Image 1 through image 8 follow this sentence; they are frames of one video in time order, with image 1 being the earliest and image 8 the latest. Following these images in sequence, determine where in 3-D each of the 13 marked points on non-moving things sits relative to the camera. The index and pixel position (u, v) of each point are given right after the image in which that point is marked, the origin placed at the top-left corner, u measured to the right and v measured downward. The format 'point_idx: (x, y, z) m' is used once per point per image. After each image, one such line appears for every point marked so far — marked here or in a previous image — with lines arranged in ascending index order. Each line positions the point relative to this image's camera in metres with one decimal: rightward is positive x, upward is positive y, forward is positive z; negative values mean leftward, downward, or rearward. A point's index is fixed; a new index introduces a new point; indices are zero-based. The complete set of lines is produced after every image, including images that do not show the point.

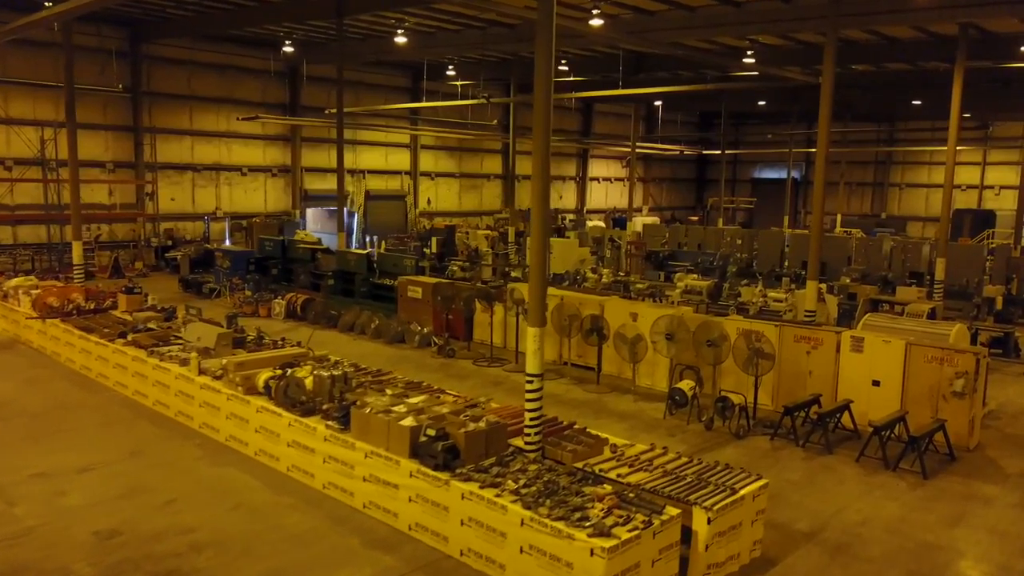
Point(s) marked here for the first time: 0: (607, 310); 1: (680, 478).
0: (+0.9, -0.2, +8.4) m
1: (+0.8, -1.0, +4.5) m
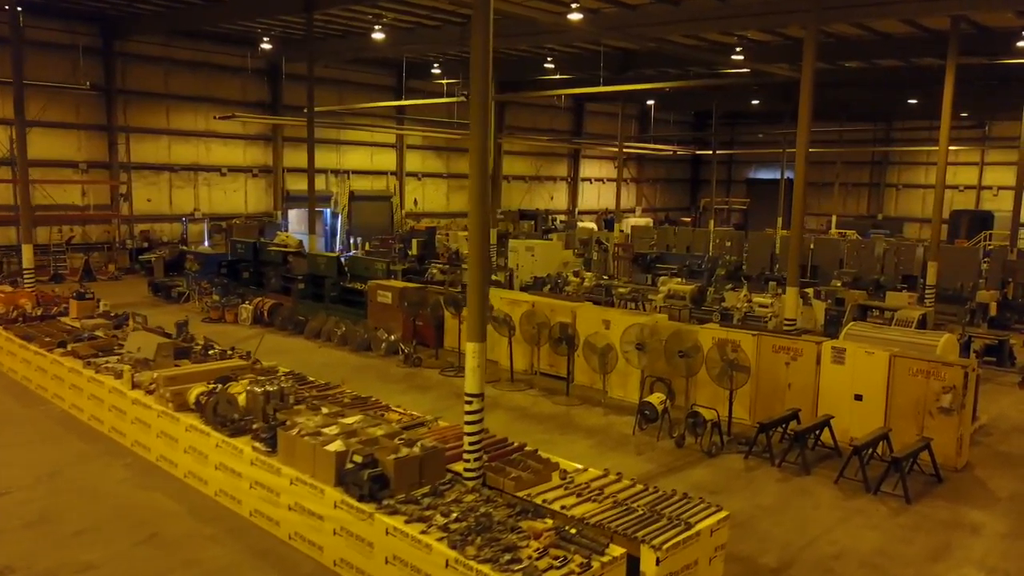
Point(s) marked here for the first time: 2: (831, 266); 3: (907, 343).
0: (+0.6, -0.3, +8.0) m
1: (+0.5, -1.0, +4.1) m
2: (+5.1, +0.4, +14.3) m
3: (+2.8, -0.4, +6.4) m
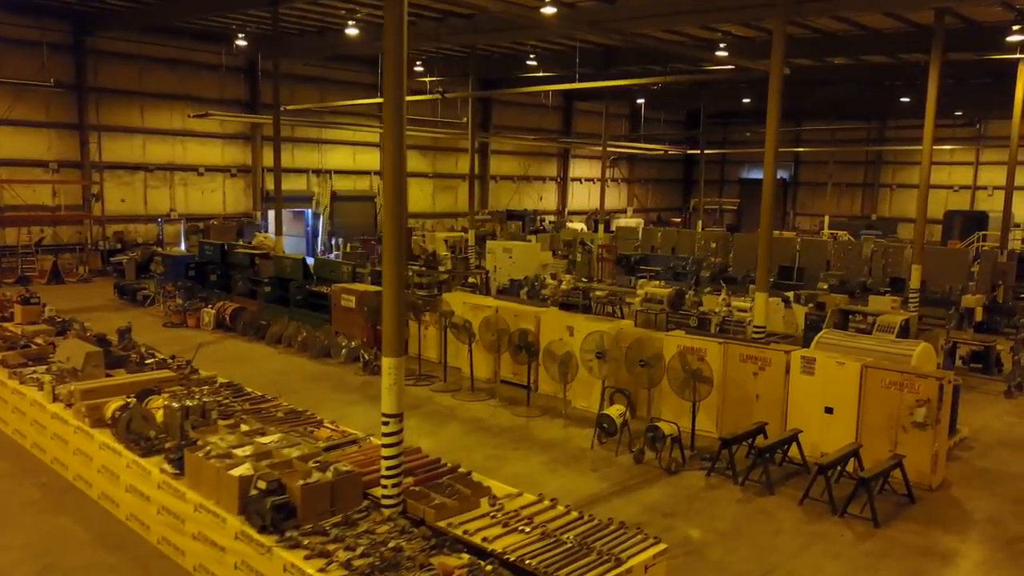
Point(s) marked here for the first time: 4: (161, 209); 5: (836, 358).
0: (+0.3, -0.3, +7.6) m
1: (+0.2, -1.1, +3.7) m
2: (+4.8, +0.3, +14.0) m
3: (+2.5, -0.4, +6.0) m
4: (-6.7, +1.5, +17.1) m
5: (+2.1, -0.5, +5.9) m
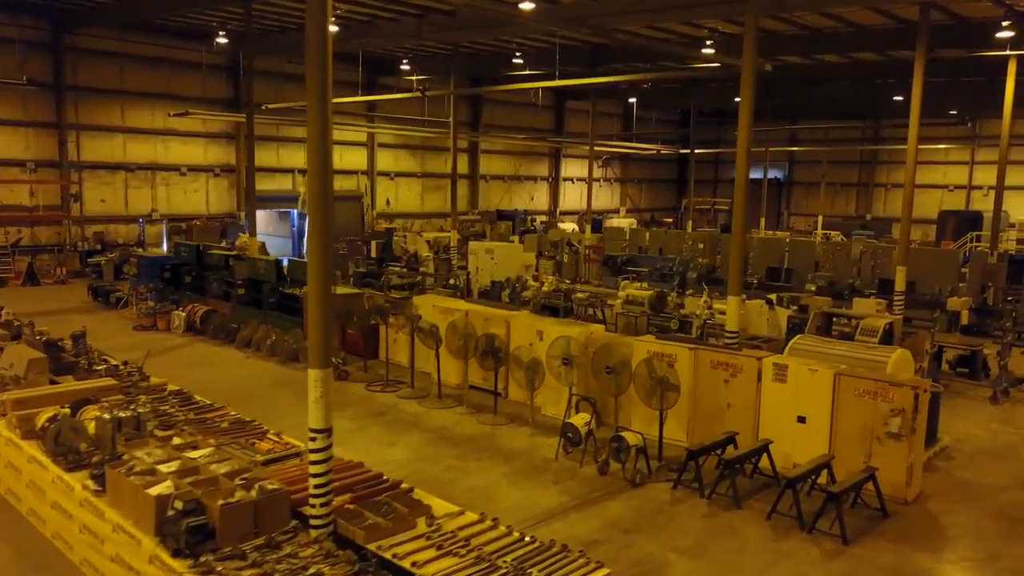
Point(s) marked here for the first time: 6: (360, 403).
0: (0.0, -0.3, +7.4) m
1: (-0.1, -1.1, +3.5) m
2: (+4.5, +0.3, +13.7) m
3: (+2.2, -0.5, +5.7) m
4: (-6.9, +1.5, +16.8) m
5: (+1.9, -0.5, +5.7) m
6: (-1.3, -1.0, +7.5) m
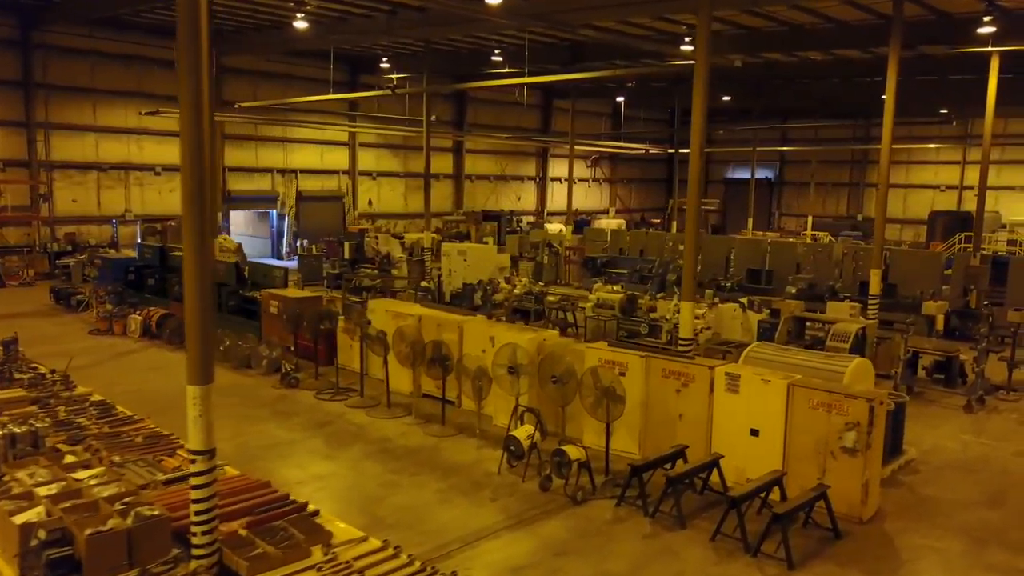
0: (-0.4, -0.4, +7.1) m
1: (-0.5, -1.1, +3.1) m
2: (+4.1, +0.3, +13.4) m
3: (+1.8, -0.5, +5.4) m
4: (-7.3, +1.4, +16.5) m
5: (+1.5, -0.5, +5.4) m
6: (-1.7, -1.0, +7.2) m
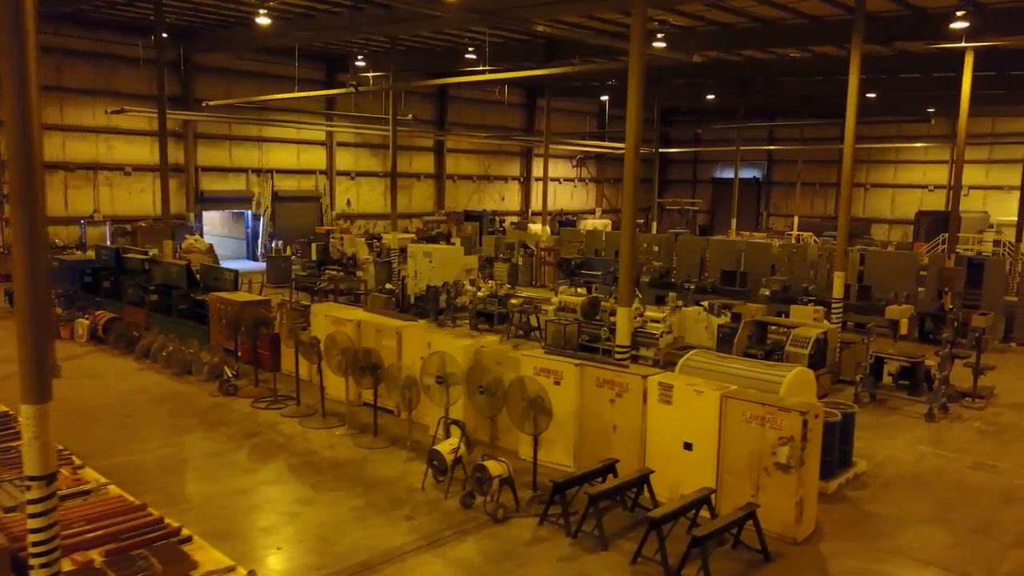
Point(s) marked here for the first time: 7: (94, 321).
0: (-0.8, -0.4, +6.8) m
1: (-0.9, -1.1, +2.8) m
2: (+3.7, +0.2, +13.1) m
3: (+1.4, -0.5, +5.1) m
4: (-7.8, +1.4, +16.2) m
5: (+1.0, -0.6, +5.1) m
6: (-2.1, -1.0, +6.9) m
7: (-4.6, -0.4, +10.0) m
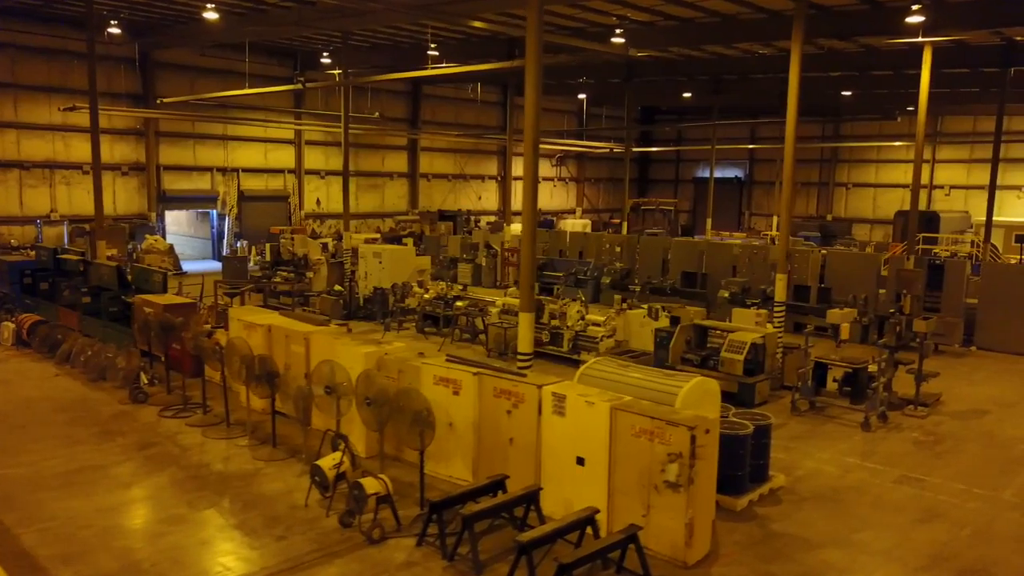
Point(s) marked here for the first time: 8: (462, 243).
0: (-1.5, -0.4, +6.5) m
1: (-1.5, -1.2, +2.5) m
2: (+3.0, +0.2, +12.8) m
3: (+0.7, -0.5, +4.8) m
4: (-8.4, +1.4, +15.9) m
5: (+0.4, -0.6, +4.7) m
6: (-2.8, -1.0, +6.6) m
7: (-5.3, -0.4, +9.7) m
8: (-0.9, +0.8, +16.5) m
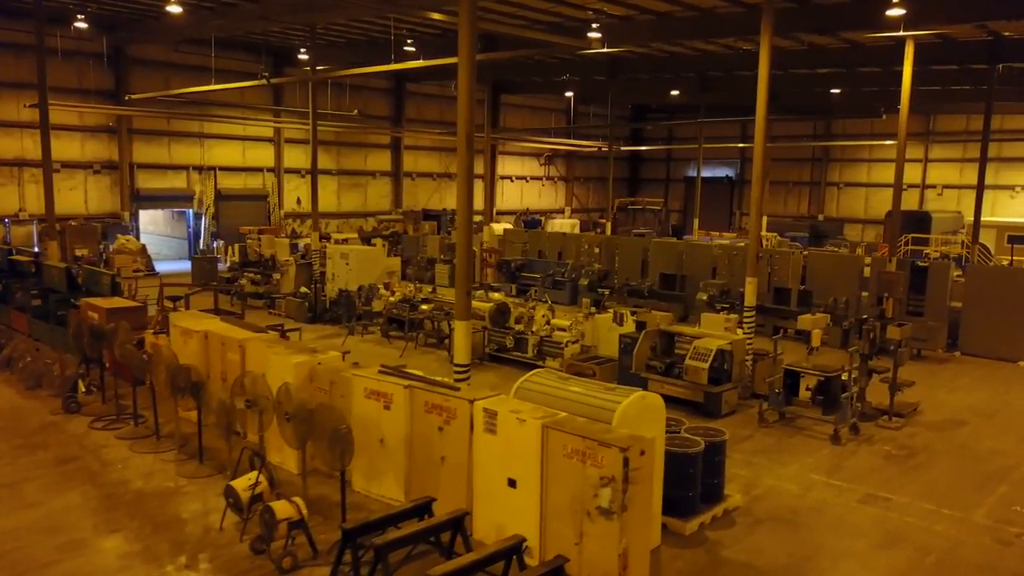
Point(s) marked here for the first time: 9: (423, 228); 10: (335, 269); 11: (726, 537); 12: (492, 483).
0: (-1.9, -0.4, +6.1) m
1: (-1.9, -1.2, +2.2) m
2: (+2.6, +0.2, +12.4) m
3: (+0.4, -0.6, +4.5) m
4: (-8.8, +1.4, +15.5) m
5: (0.0, -0.6, +4.4) m
6: (-3.1, -1.1, +6.2) m
7: (-5.7, -0.4, +9.3) m
8: (-1.3, +0.8, +16.1) m
9: (-2.1, +1.3, +19.8) m
10: (-2.3, +0.3, +11.8) m
11: (+1.2, -1.3, +4.8) m
12: (-0.1, -1.0, +4.5) m
